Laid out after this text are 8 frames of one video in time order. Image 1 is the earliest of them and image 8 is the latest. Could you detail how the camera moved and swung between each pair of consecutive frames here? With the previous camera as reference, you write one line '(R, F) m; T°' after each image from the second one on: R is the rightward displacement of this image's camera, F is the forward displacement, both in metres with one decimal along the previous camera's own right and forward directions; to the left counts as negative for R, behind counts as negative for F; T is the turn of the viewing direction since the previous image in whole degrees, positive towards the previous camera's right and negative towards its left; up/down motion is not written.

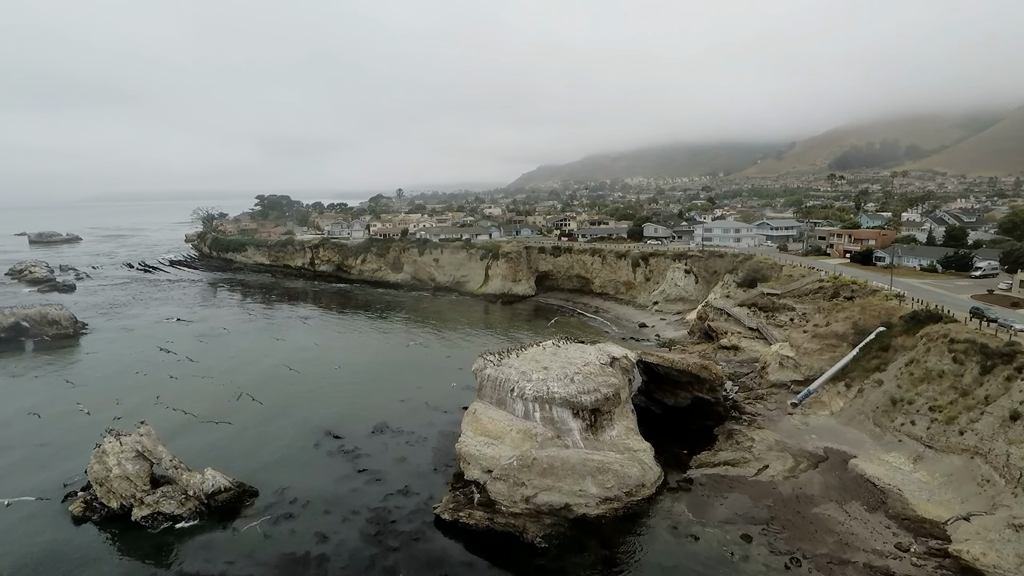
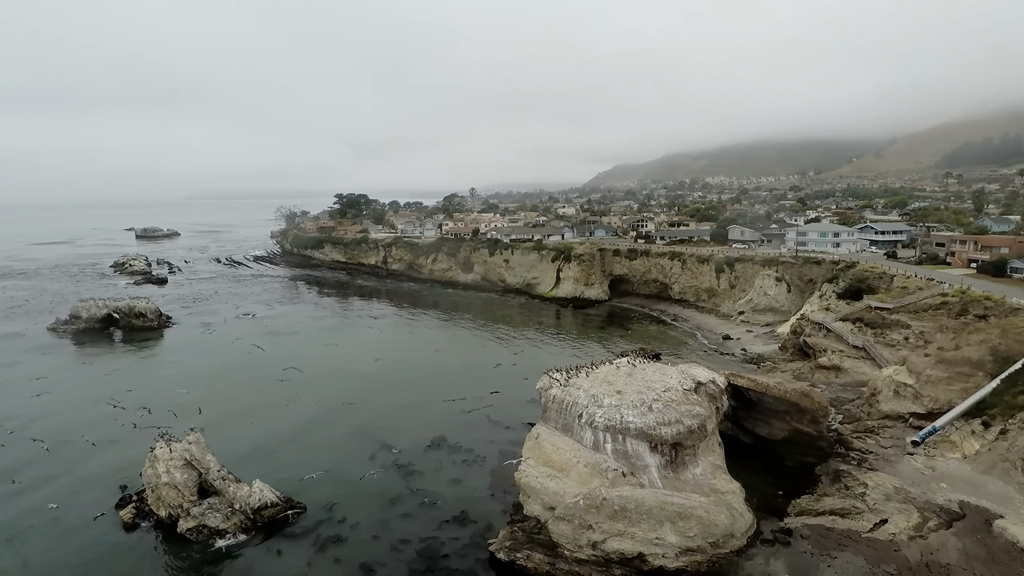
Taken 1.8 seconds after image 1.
(0.0, +1.9) m; -7°
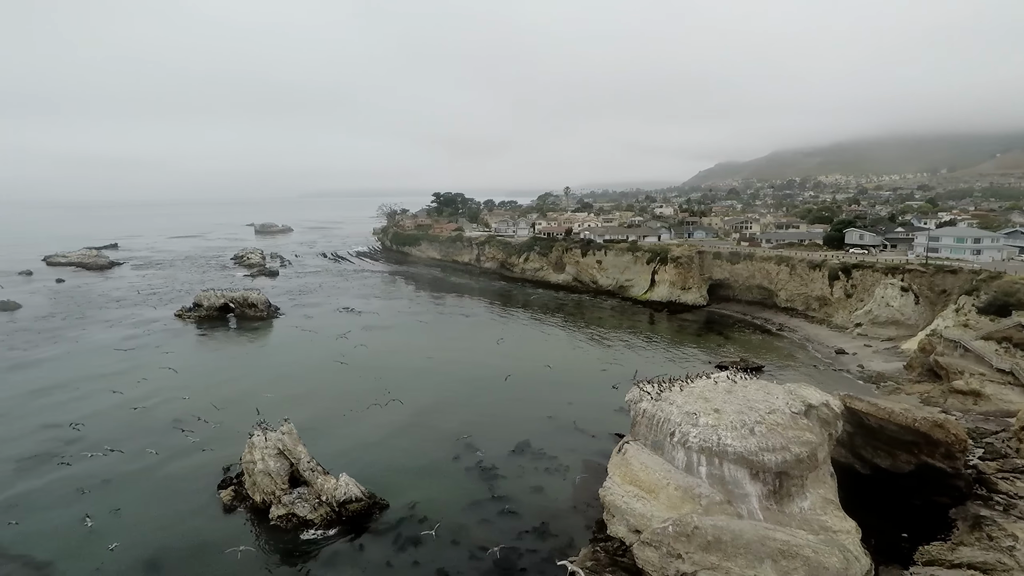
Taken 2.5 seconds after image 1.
(+0.1, +0.7) m; -9°
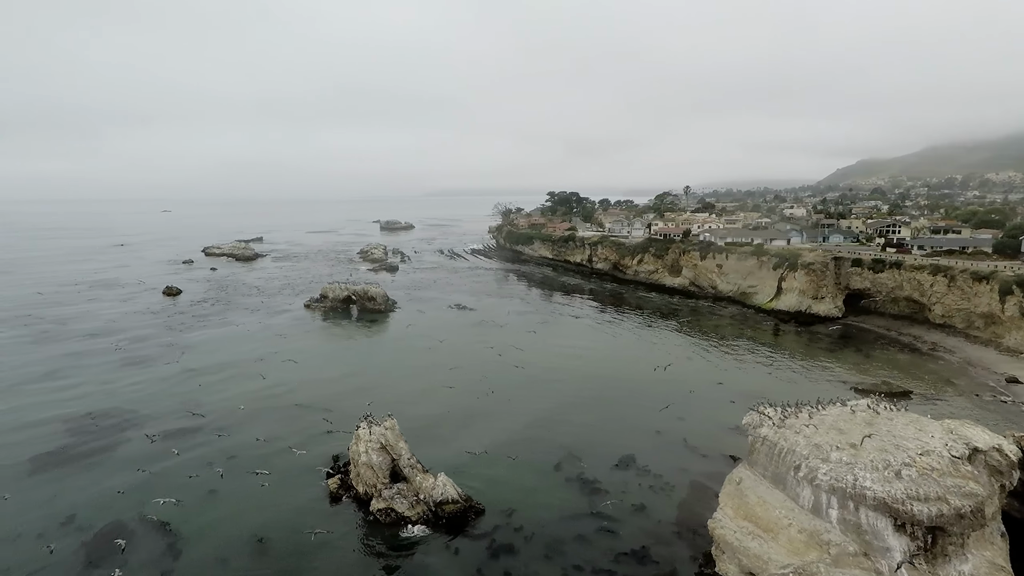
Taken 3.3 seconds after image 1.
(+0.2, +0.7) m; -11°
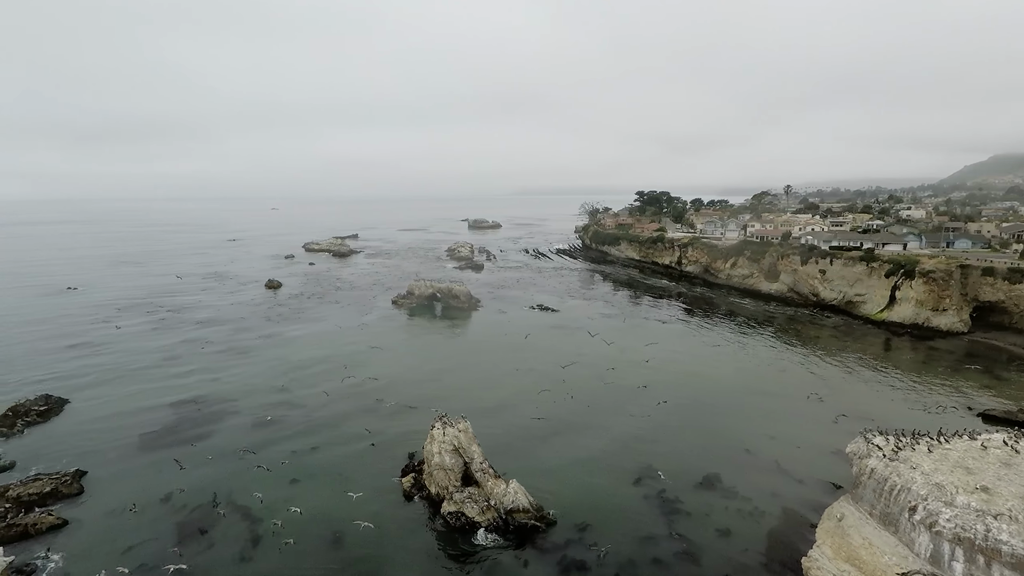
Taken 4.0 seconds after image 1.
(+0.2, +0.6) m; -8°
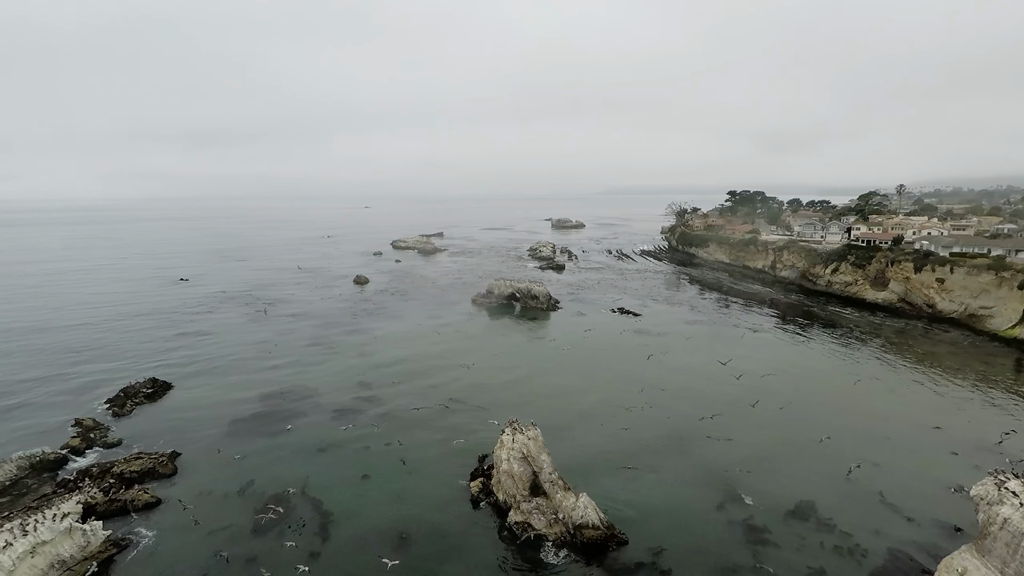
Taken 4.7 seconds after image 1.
(+0.2, +0.6) m; -8°
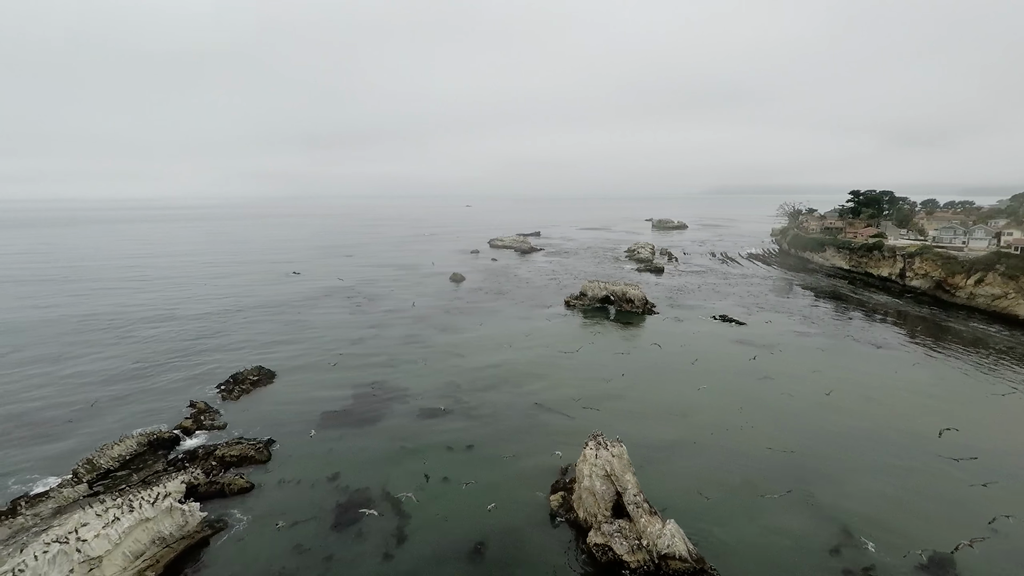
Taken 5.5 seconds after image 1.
(+0.3, +0.9) m; -10°
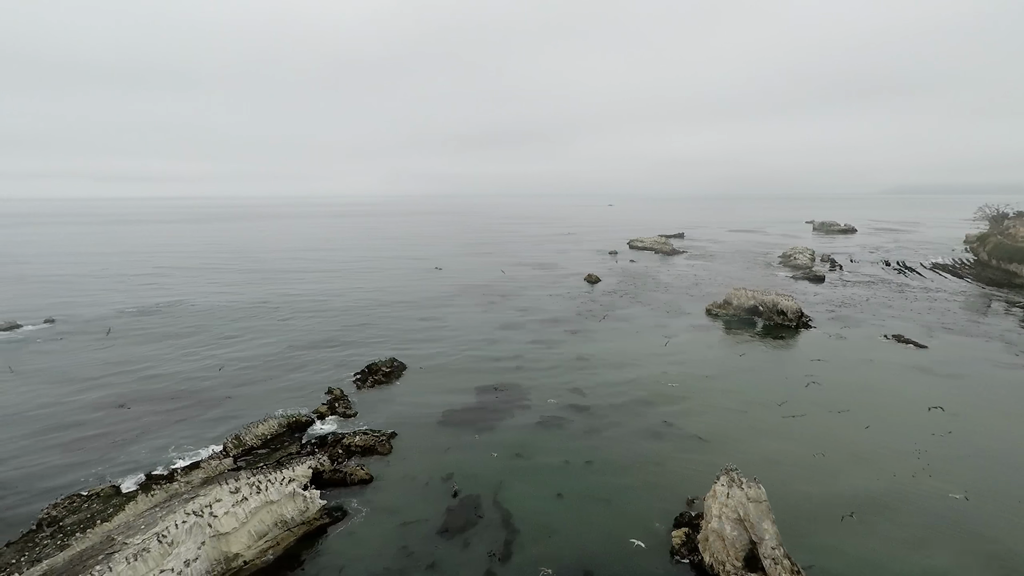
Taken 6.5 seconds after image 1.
(+0.4, +1.2) m; -14°
